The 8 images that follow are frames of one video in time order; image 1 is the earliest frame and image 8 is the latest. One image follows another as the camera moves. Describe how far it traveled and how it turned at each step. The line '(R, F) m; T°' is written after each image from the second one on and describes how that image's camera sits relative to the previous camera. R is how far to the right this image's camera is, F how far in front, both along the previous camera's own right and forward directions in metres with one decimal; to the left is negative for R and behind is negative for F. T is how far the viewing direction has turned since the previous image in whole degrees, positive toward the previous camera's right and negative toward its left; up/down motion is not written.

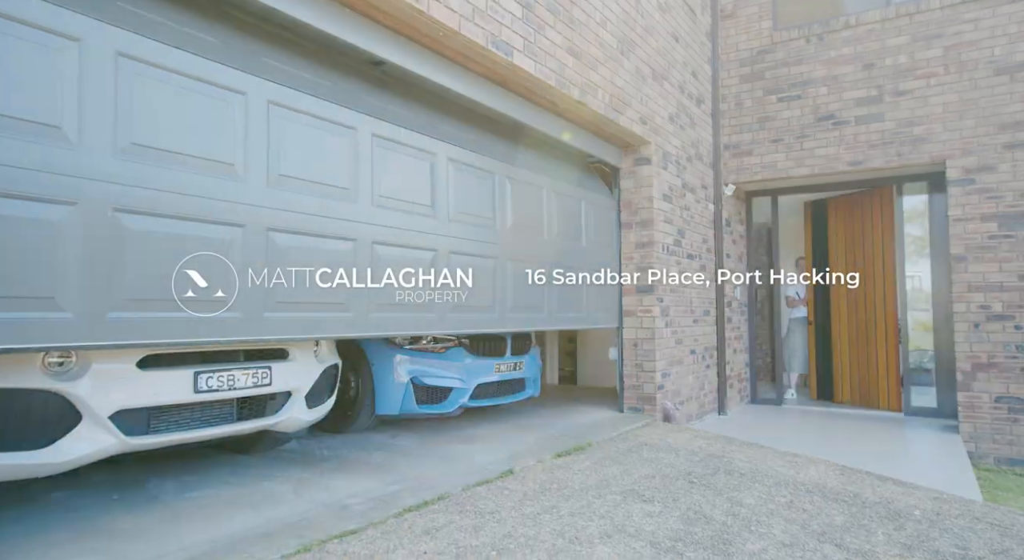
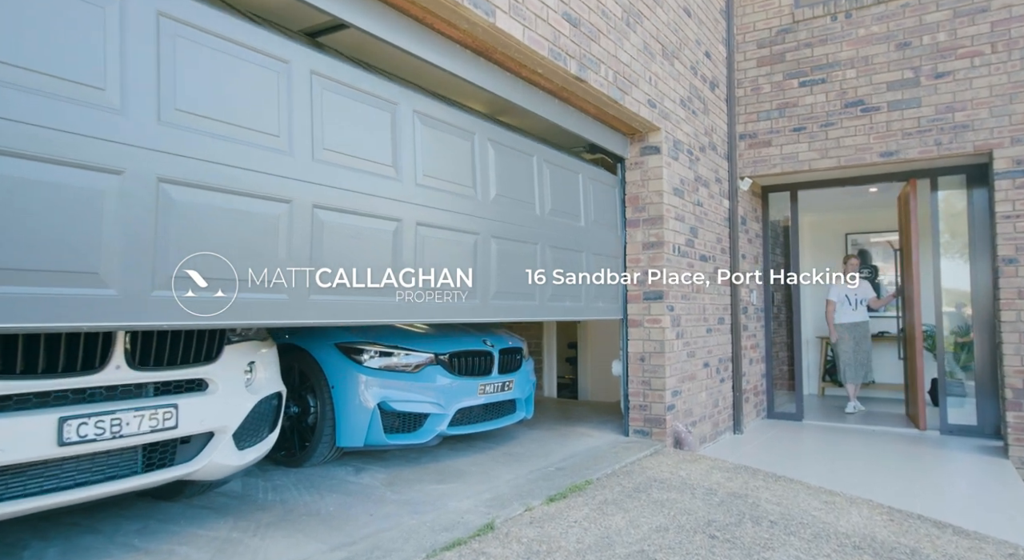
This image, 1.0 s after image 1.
(+0.1, +0.6) m; 0°
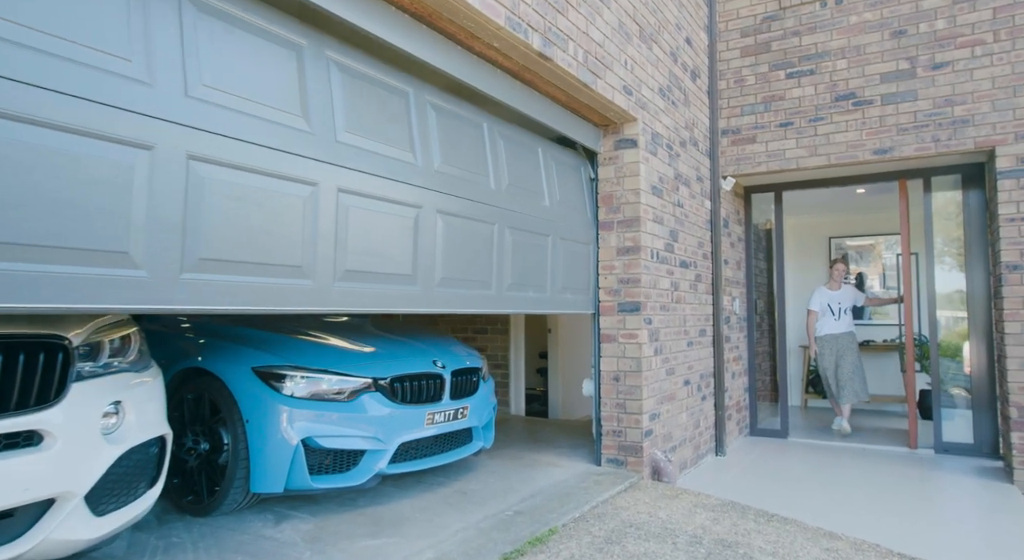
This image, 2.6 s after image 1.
(+0.2, +0.5) m; +2°
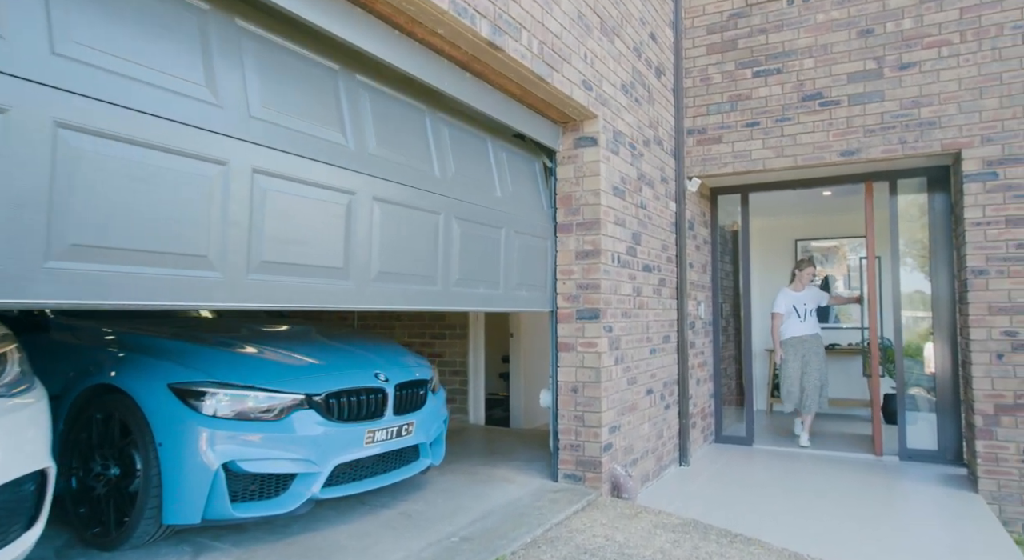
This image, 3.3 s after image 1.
(+0.2, +0.2) m; +2°
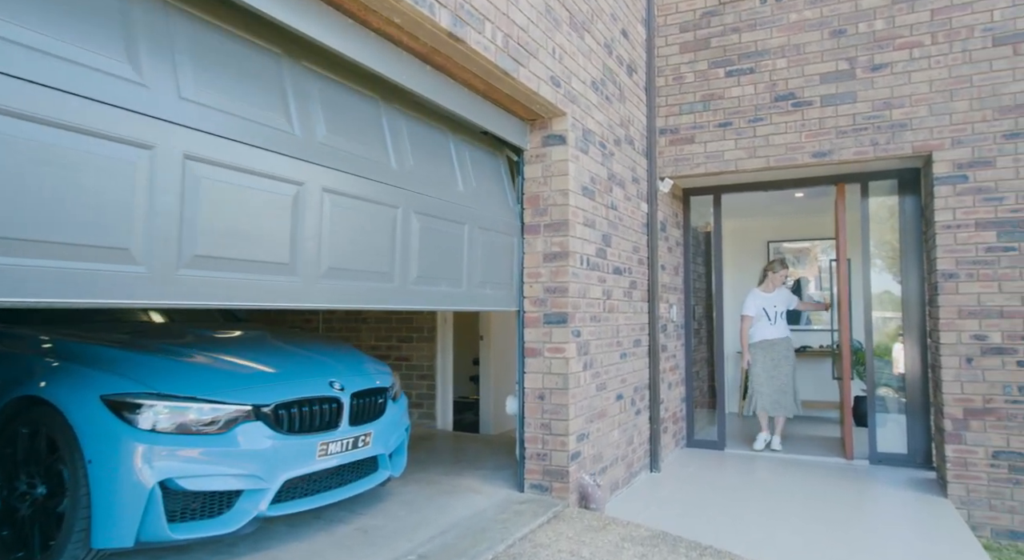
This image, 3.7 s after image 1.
(+0.1, +0.1) m; +2°
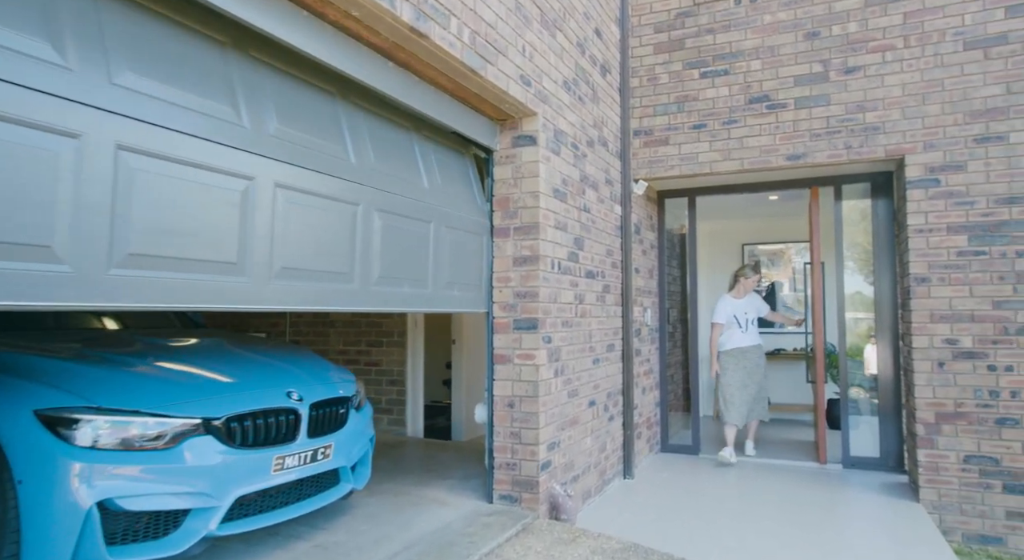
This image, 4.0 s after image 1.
(+0.1, +0.1) m; +2°
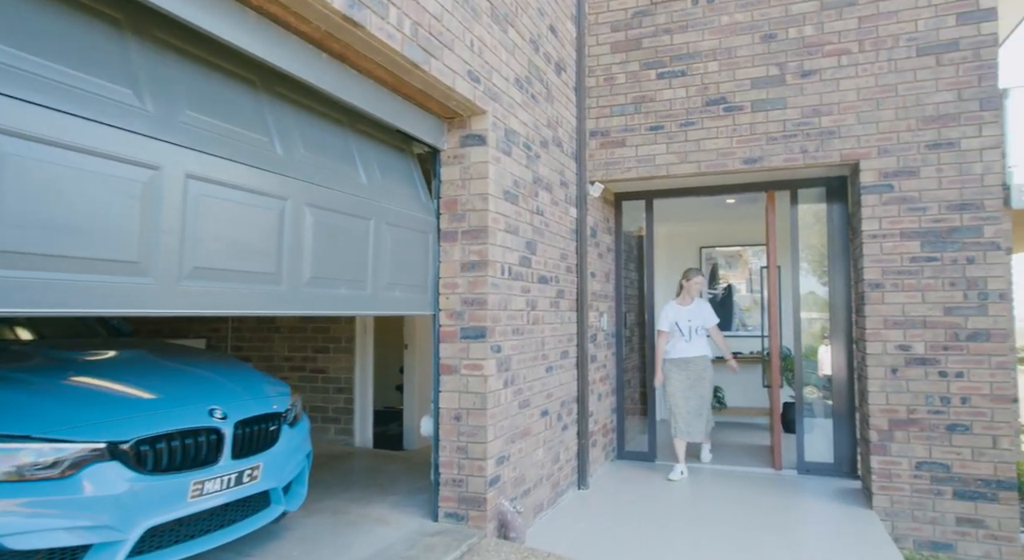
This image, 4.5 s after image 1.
(+0.1, +0.2) m; +3°
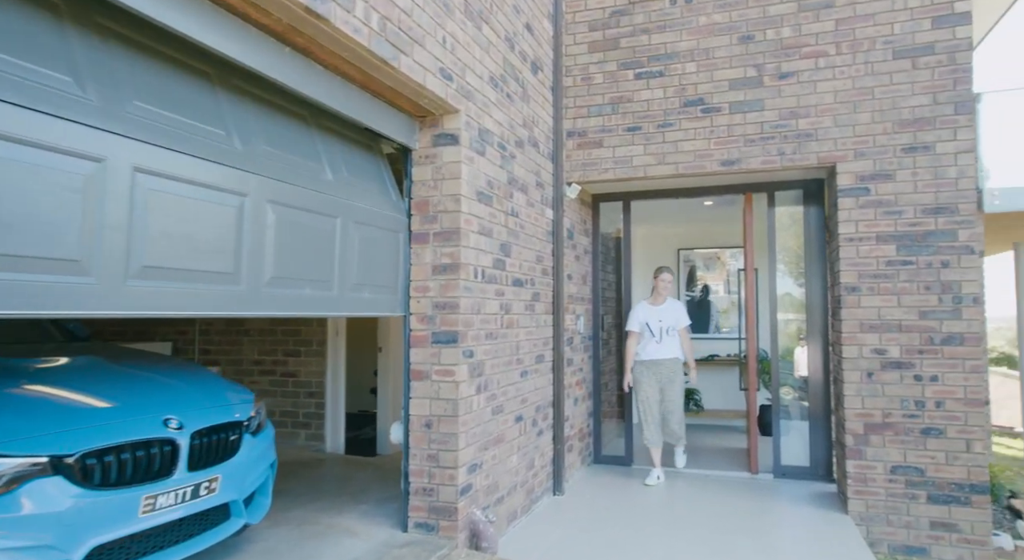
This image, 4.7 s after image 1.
(+0.1, +0.1) m; +2°
